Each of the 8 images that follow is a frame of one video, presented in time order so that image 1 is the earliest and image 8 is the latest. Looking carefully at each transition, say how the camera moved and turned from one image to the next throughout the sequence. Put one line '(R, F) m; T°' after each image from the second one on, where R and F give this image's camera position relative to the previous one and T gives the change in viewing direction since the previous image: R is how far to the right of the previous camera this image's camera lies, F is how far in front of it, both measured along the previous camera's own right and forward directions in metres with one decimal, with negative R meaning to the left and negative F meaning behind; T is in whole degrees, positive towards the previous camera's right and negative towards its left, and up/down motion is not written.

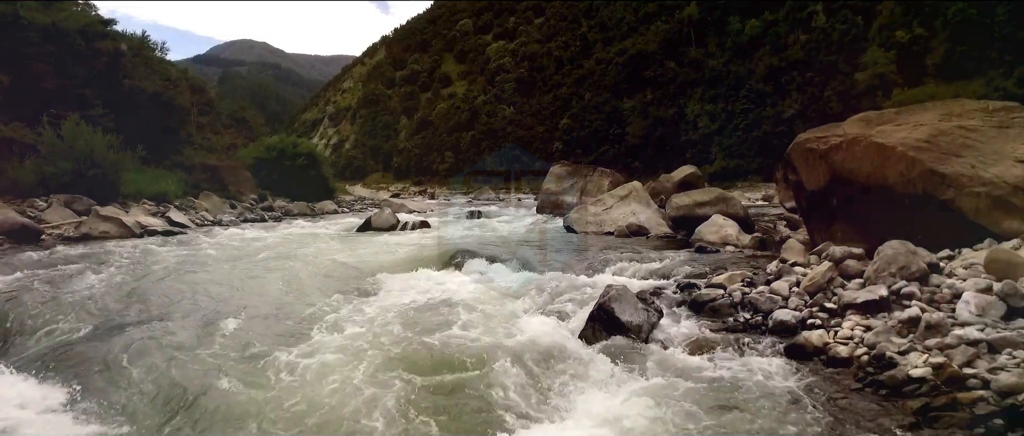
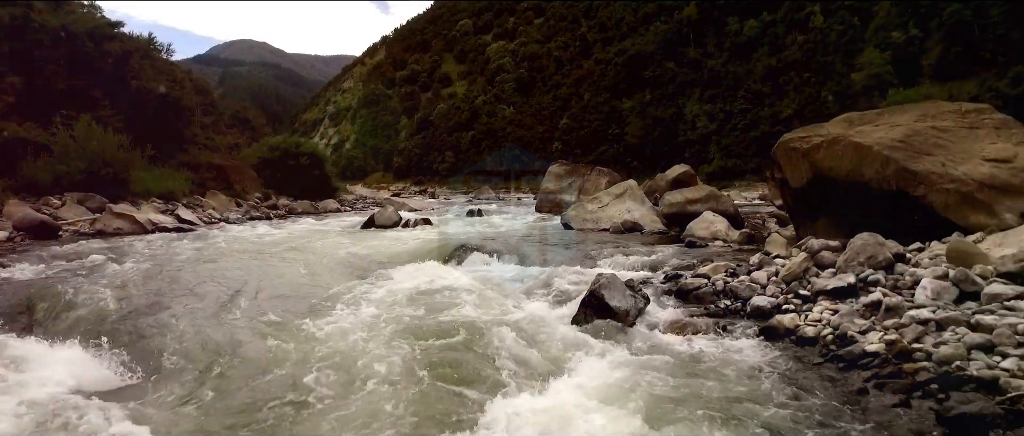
(0.0, -0.5) m; 0°
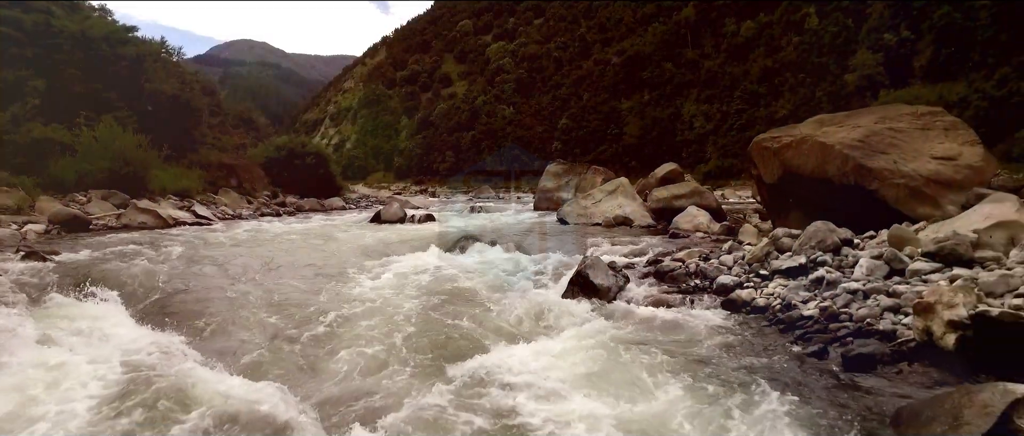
(+0.1, -1.0) m; 0°
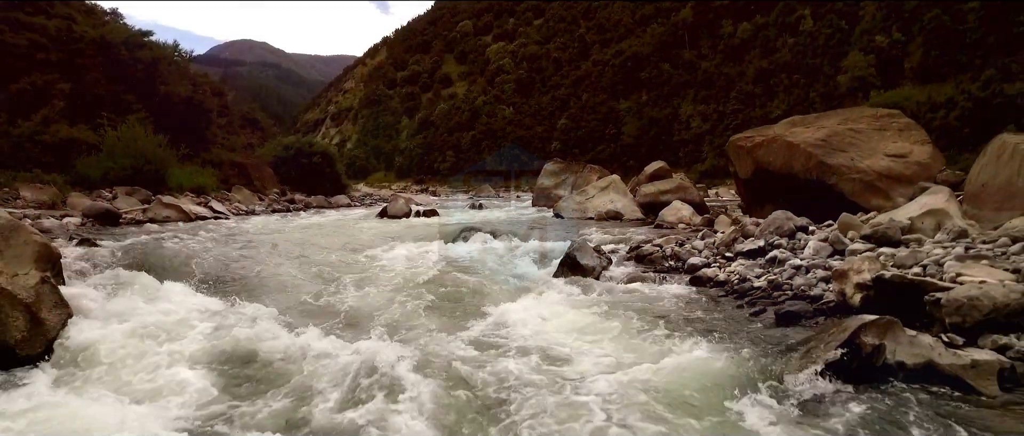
(+0.1, -1.1) m; 0°
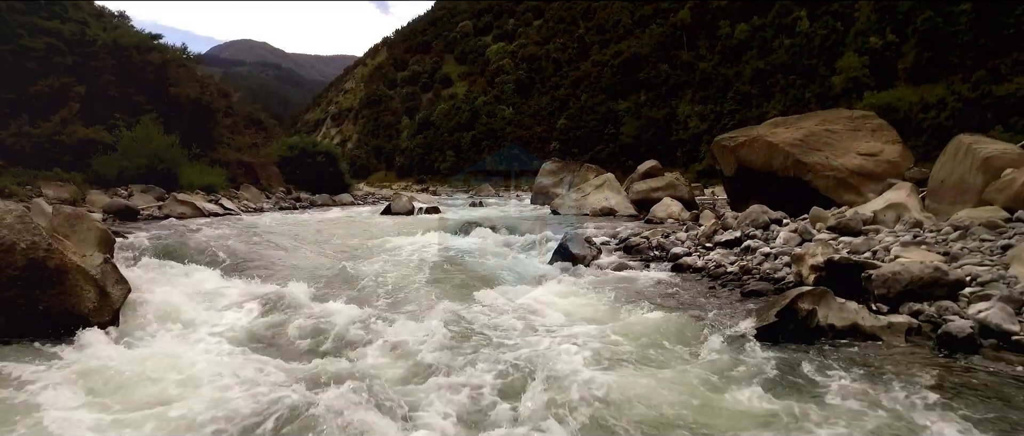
(+0.1, -0.8) m; 0°
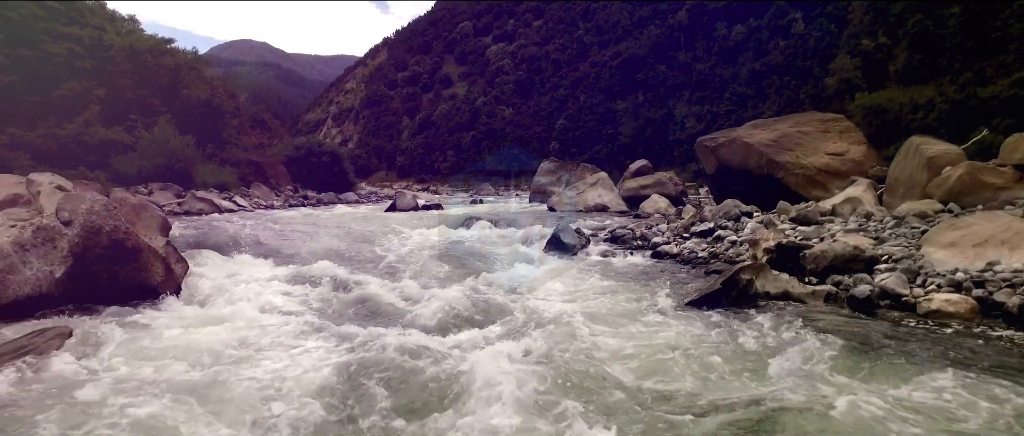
(+0.1, -1.0) m; 0°
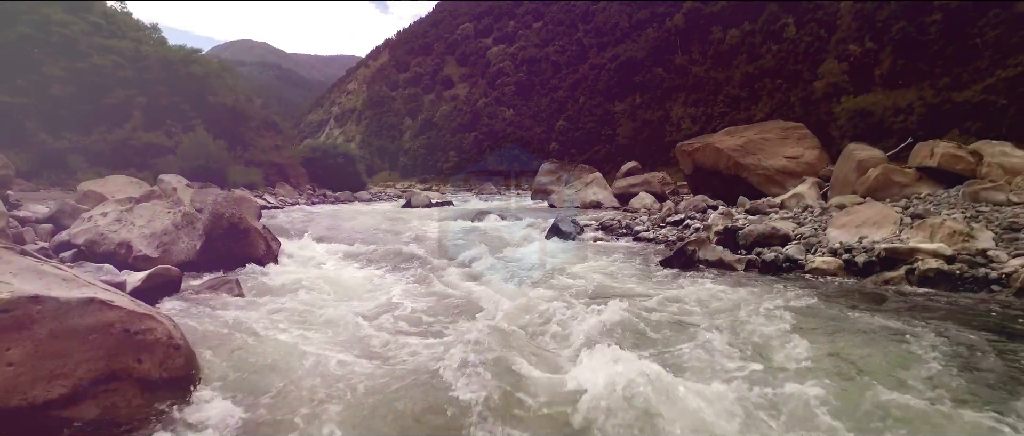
(-0.4, -2.1) m; 0°
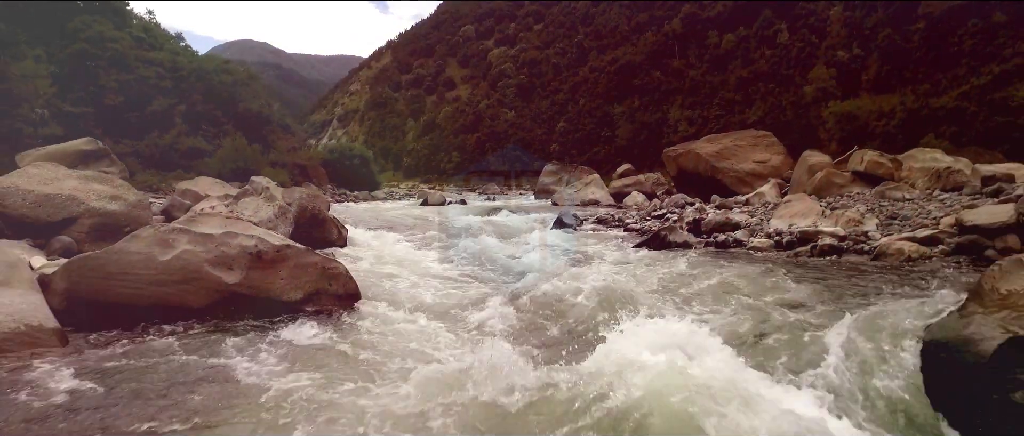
(-0.7, -2.4) m; 0°
